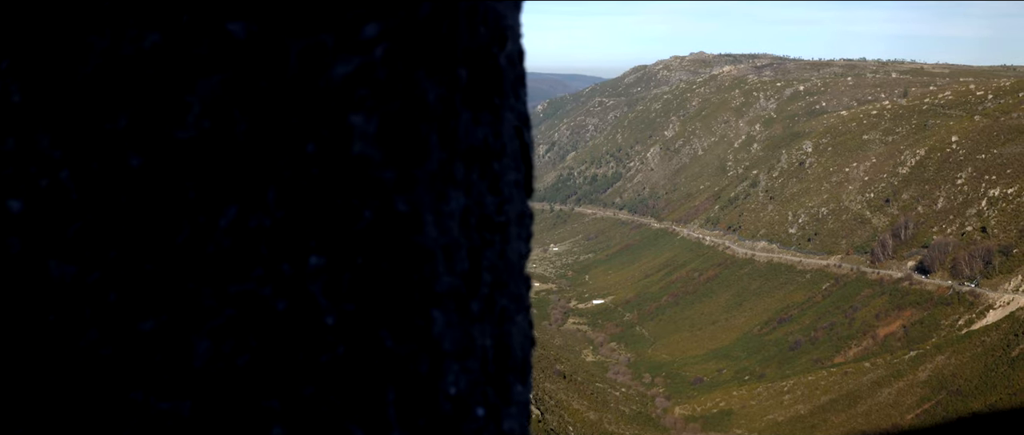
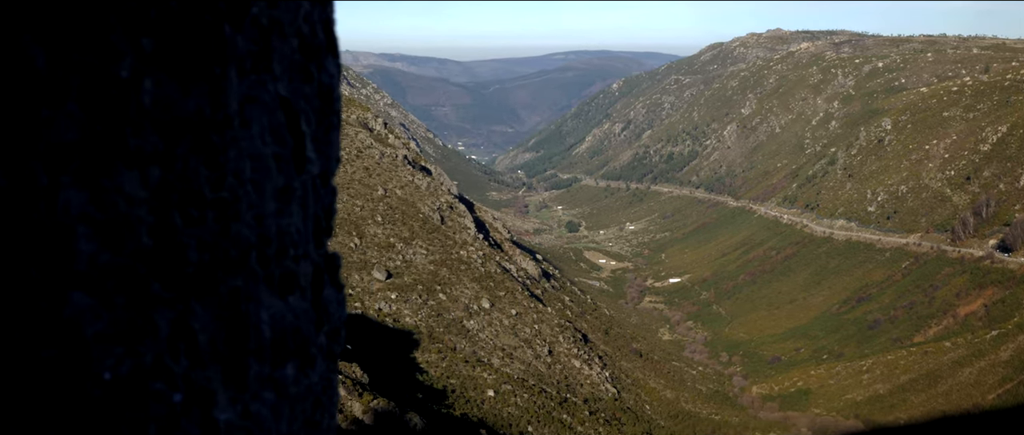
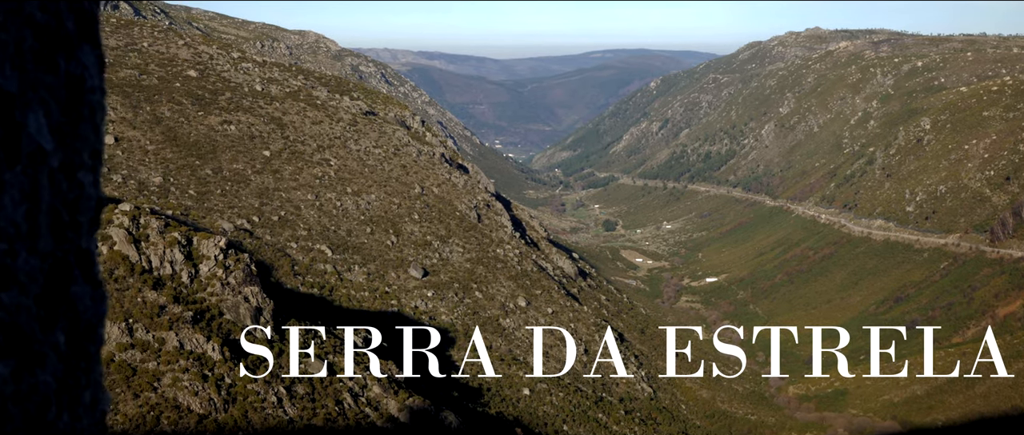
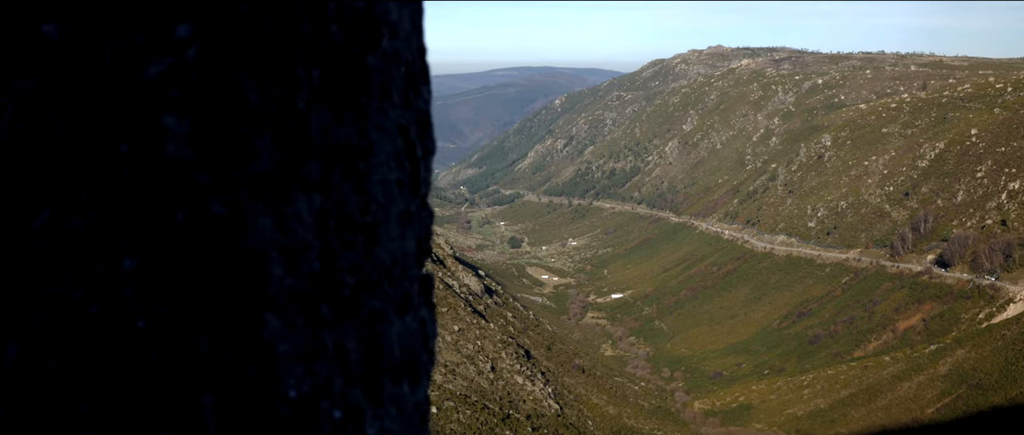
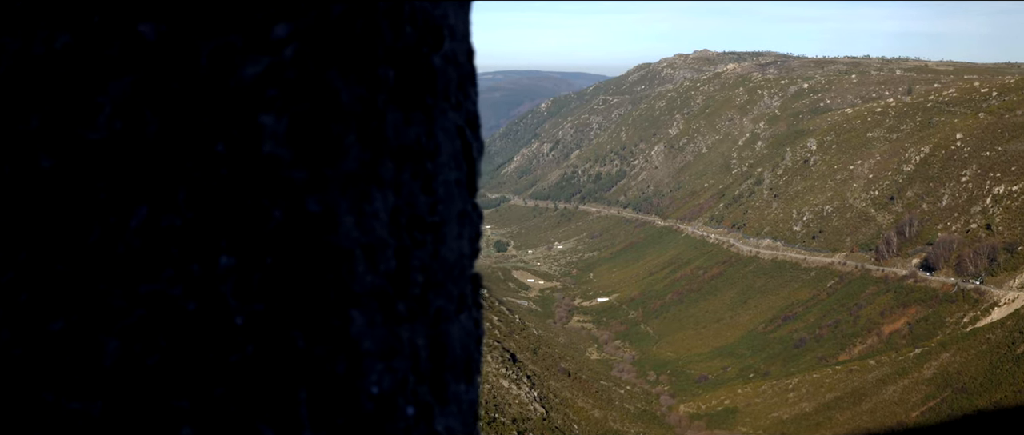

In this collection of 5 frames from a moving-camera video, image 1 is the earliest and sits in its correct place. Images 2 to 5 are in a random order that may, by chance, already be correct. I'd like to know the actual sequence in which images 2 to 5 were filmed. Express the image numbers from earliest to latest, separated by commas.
5, 4, 2, 3
